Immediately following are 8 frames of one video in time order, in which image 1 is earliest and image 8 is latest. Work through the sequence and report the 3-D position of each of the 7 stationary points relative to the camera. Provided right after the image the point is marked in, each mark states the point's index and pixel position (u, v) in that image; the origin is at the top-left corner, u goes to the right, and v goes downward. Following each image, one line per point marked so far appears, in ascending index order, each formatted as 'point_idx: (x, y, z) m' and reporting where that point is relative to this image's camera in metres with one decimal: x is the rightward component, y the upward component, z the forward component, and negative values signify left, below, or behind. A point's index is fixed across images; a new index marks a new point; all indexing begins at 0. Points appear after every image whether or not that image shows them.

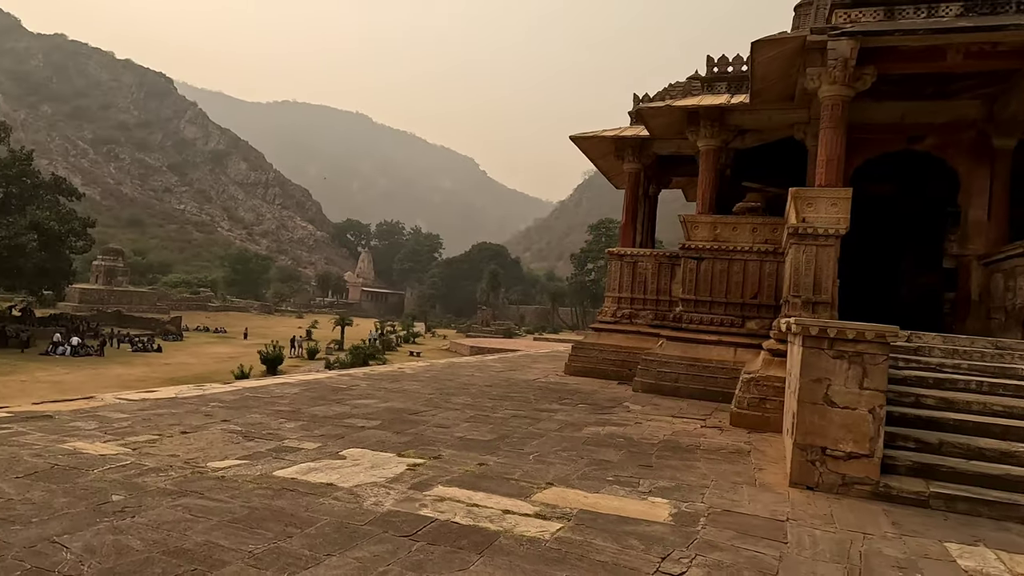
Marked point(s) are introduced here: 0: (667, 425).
0: (+1.6, -1.4, +6.1) m
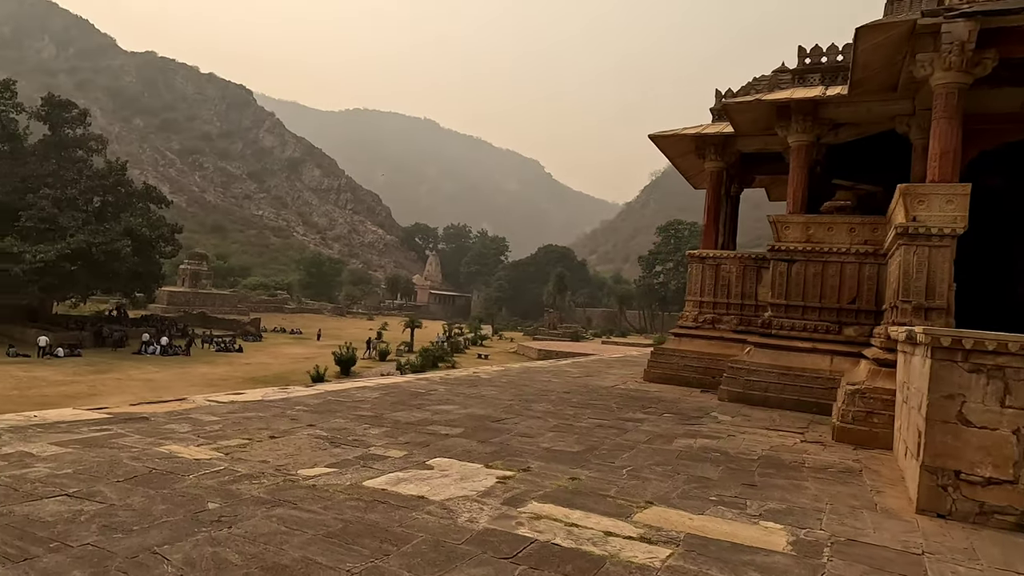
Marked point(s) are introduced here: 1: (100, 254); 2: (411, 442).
0: (+2.4, -1.5, +5.7) m
1: (-12.4, +1.0, +17.8) m
2: (-0.7, -1.1, +4.0) m
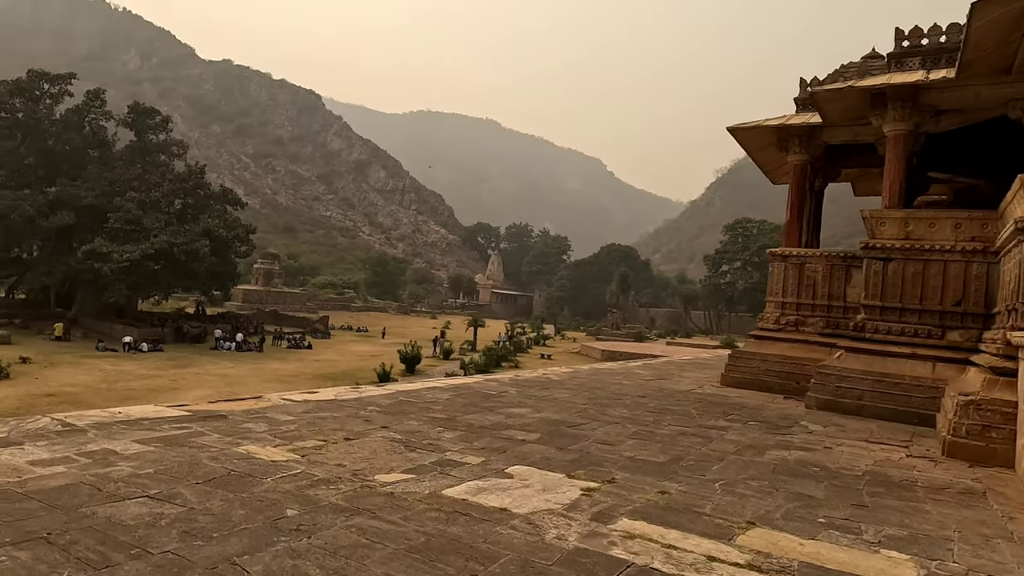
0: (+3.1, -1.4, +5.2) m
1: (-10.5, +1.1, +18.7) m
2: (-0.2, -1.0, +3.8) m
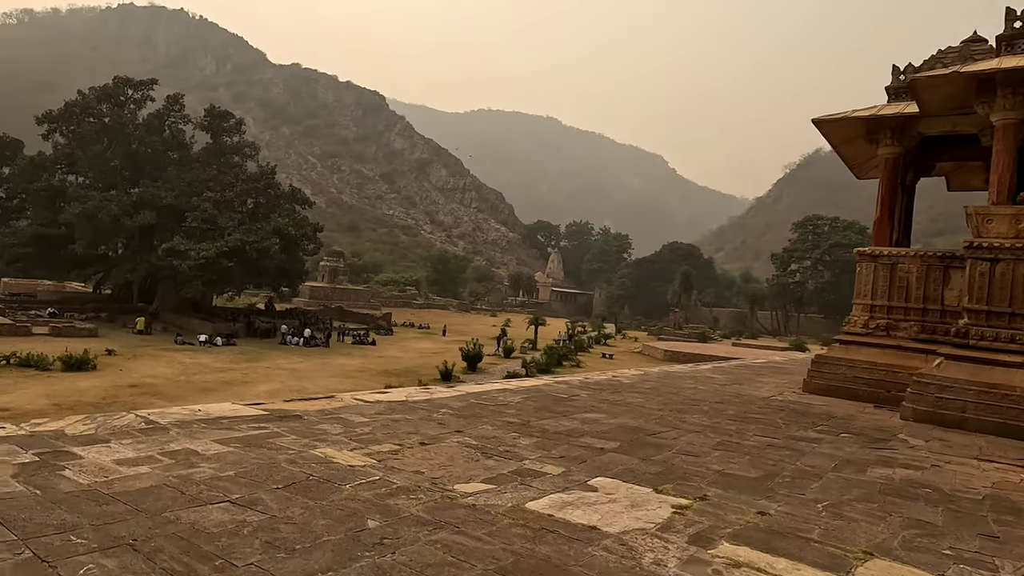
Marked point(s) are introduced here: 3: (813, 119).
0: (+3.7, -1.5, +4.7) m
1: (-8.5, +1.2, +19.4) m
2: (+0.3, -1.0, +3.6) m
3: (+4.0, +2.3, +7.9) m
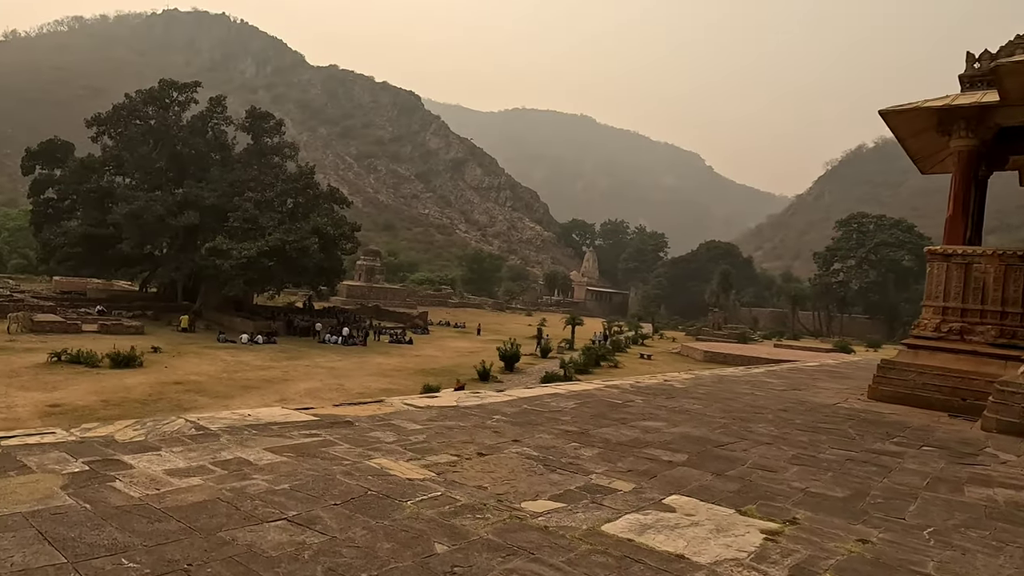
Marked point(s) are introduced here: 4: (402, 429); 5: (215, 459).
0: (+4.1, -1.5, +4.2) m
1: (-7.3, +1.2, +19.6) m
2: (+0.7, -1.0, +3.4) m
3: (+4.6, +2.3, +7.4) m
4: (-0.7, -0.9, +3.7) m
5: (-1.4, -0.8, +2.8) m
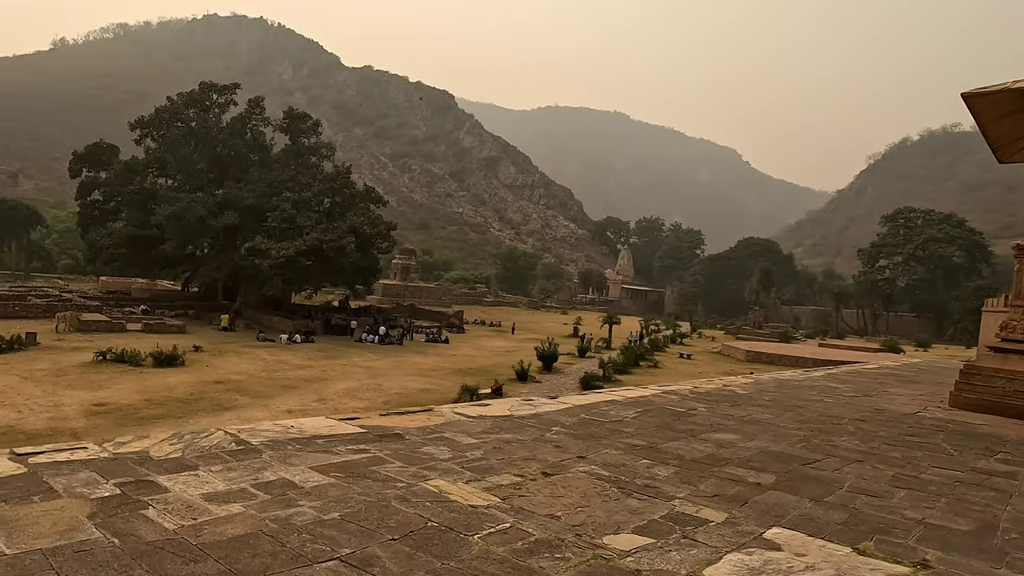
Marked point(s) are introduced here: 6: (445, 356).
0: (+4.5, -1.5, +3.7) m
1: (-6.0, +1.3, +19.6) m
2: (+1.0, -1.0, +3.0) m
3: (+5.2, +2.3, +6.8) m
4: (-0.3, -0.9, +3.4) m
5: (-1.1, -0.8, +2.5) m
6: (-2.1, -2.2, +18.5) m
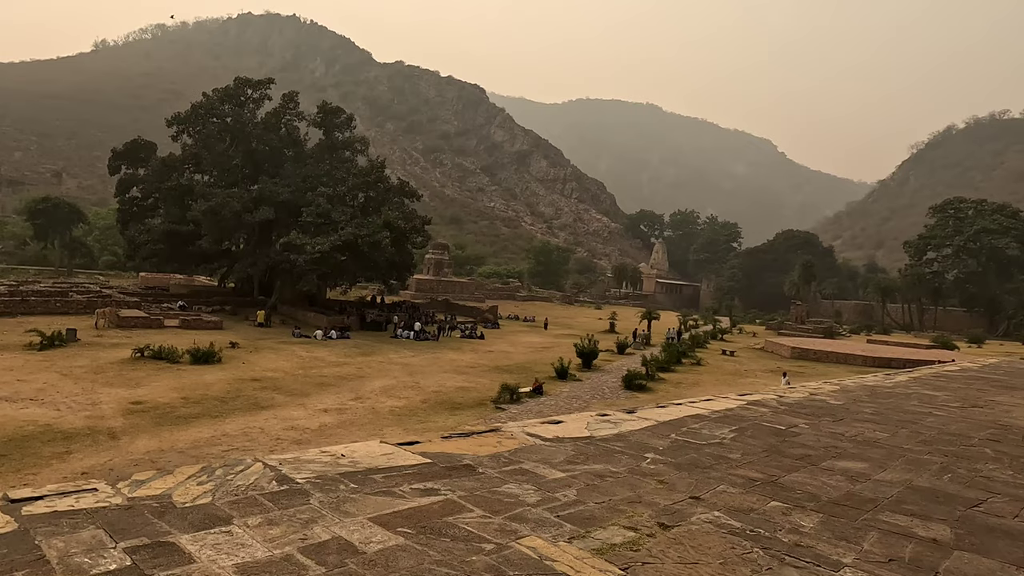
0: (+5.0, -1.4, +2.8) m
1: (-4.8, +1.4, +19.2) m
2: (+1.5, -1.0, +2.3) m
3: (+5.8, +2.3, +5.9) m
4: (+0.1, -0.9, +2.8) m
5: (-0.7, -0.8, +2.0) m
6: (-0.9, -2.0, +17.9) m
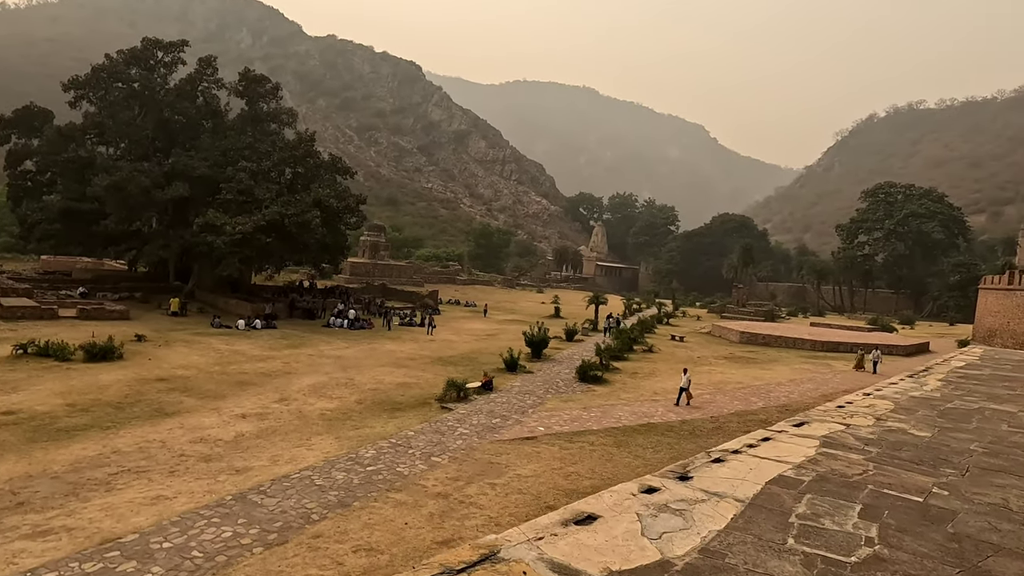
0: (+5.1, -1.5, +1.6) m
1: (-6.3, +1.8, +16.8) m
2: (+1.7, -1.1, +0.7) m
3: (+5.6, +2.4, +4.6) m
4: (+0.3, -0.9, +1.0) m
5: (-0.5, -0.9, +0.2) m
6: (-2.3, -1.6, +16.0) m
